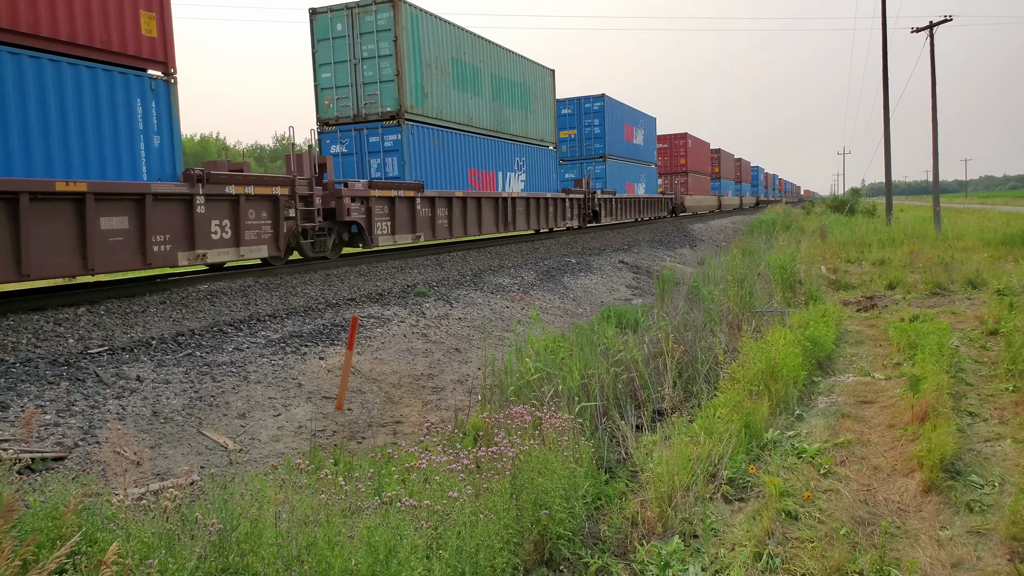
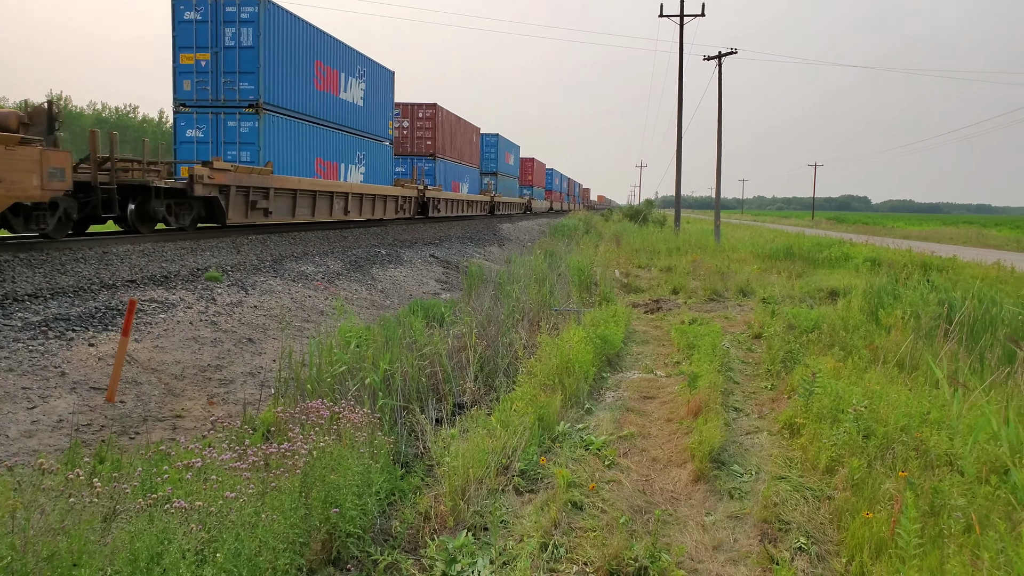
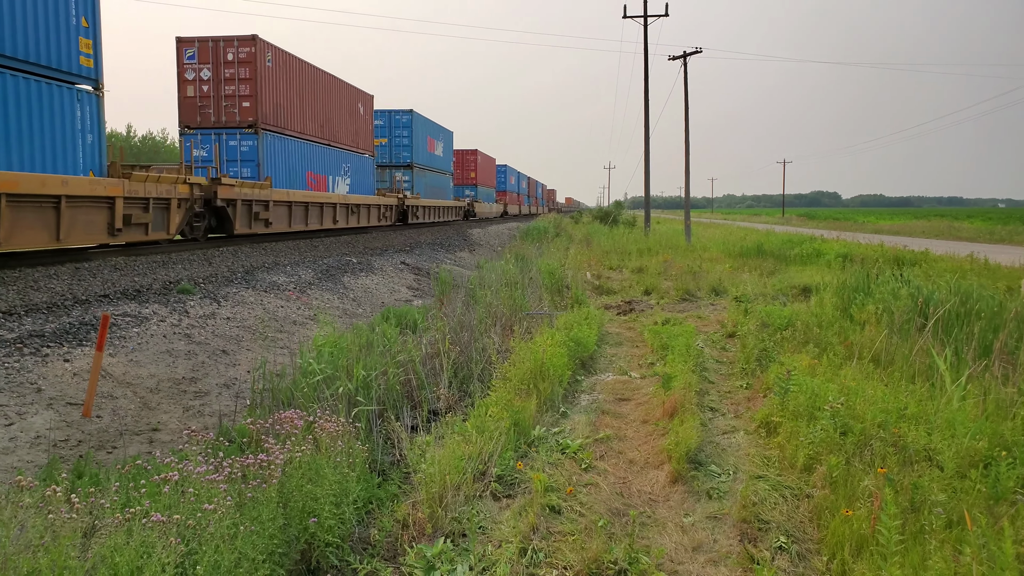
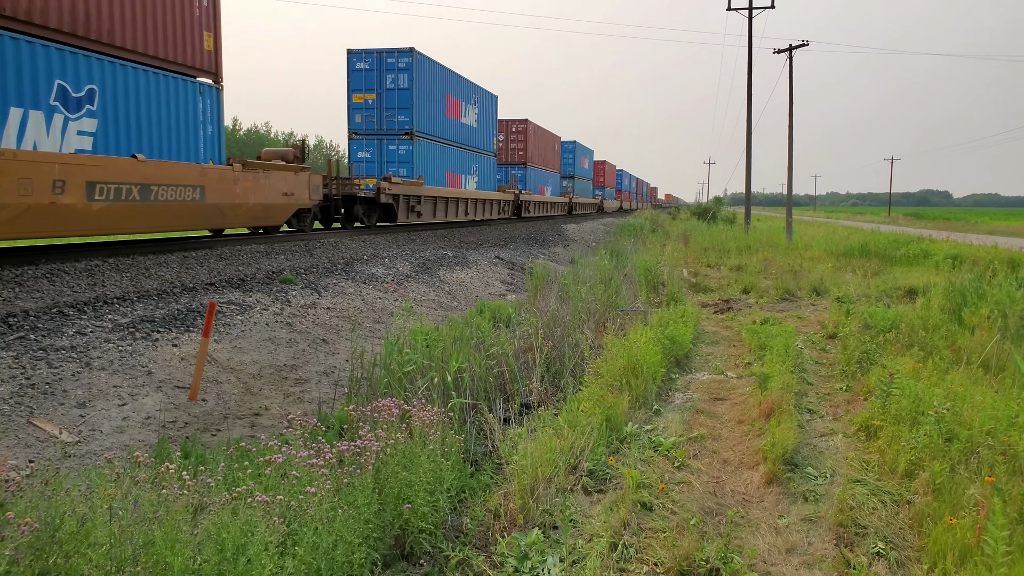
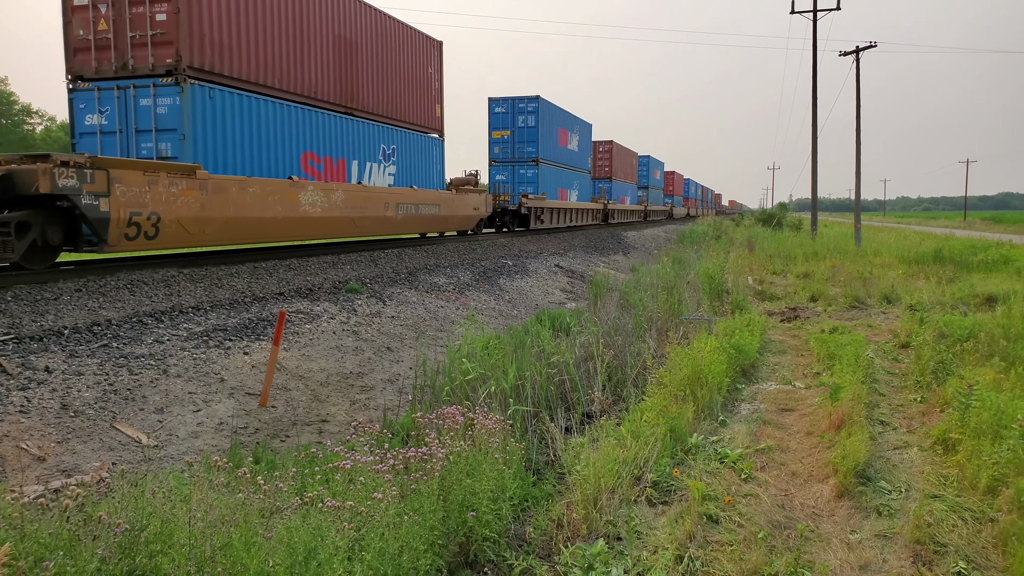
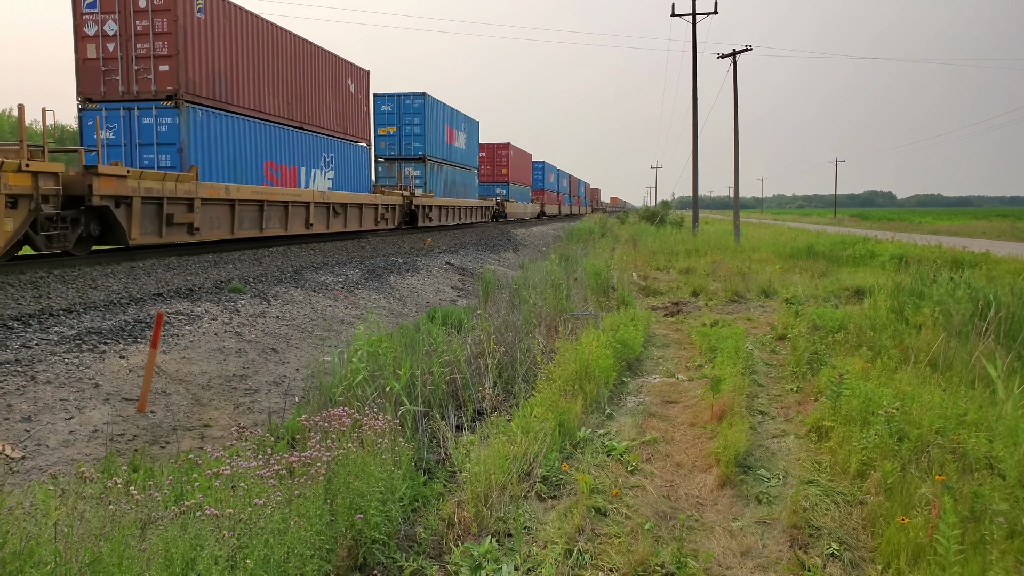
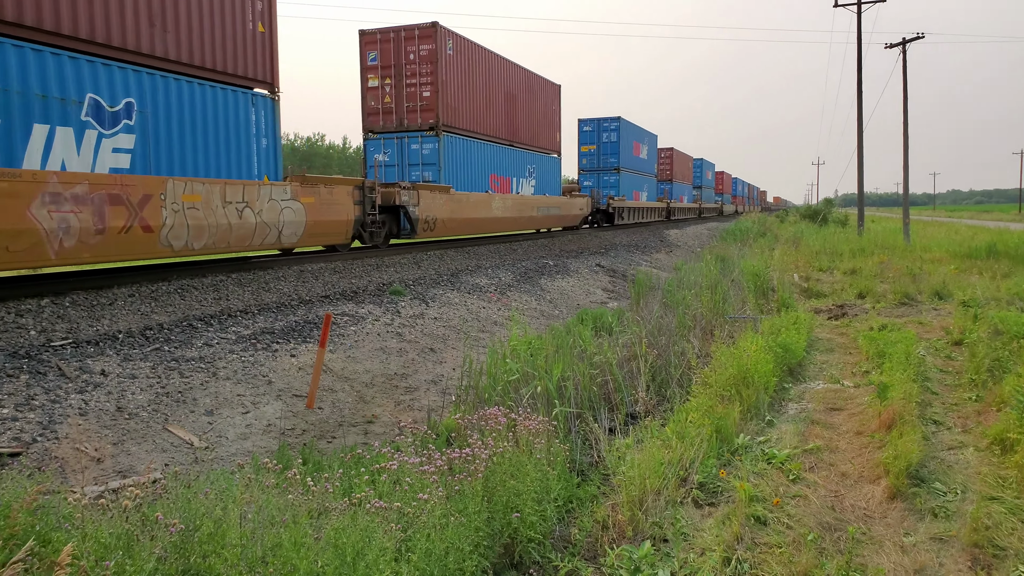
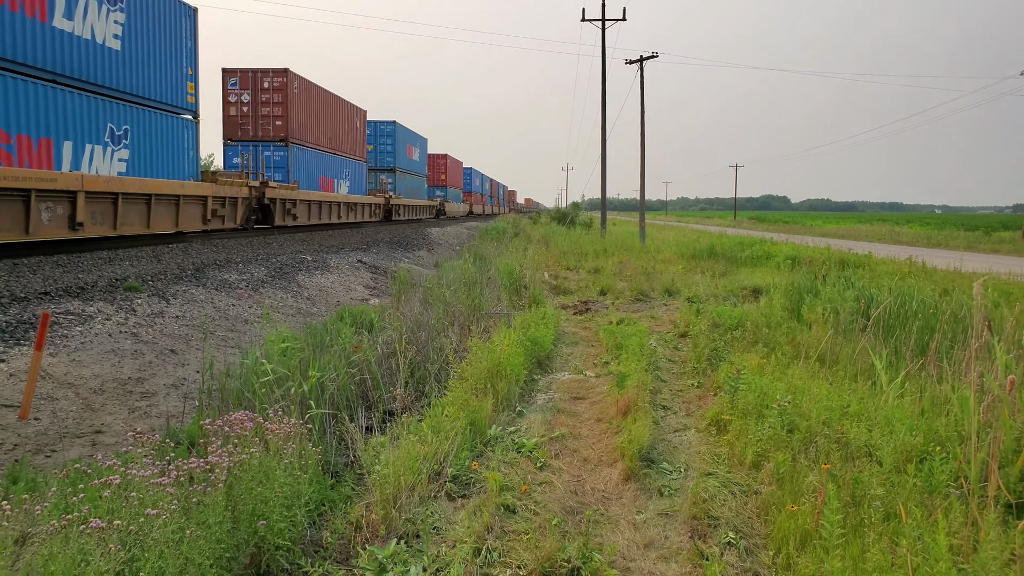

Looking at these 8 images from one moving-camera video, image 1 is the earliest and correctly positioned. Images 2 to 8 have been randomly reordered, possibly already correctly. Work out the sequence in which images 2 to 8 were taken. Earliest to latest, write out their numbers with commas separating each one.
7, 5, 4, 2, 8, 3, 6
